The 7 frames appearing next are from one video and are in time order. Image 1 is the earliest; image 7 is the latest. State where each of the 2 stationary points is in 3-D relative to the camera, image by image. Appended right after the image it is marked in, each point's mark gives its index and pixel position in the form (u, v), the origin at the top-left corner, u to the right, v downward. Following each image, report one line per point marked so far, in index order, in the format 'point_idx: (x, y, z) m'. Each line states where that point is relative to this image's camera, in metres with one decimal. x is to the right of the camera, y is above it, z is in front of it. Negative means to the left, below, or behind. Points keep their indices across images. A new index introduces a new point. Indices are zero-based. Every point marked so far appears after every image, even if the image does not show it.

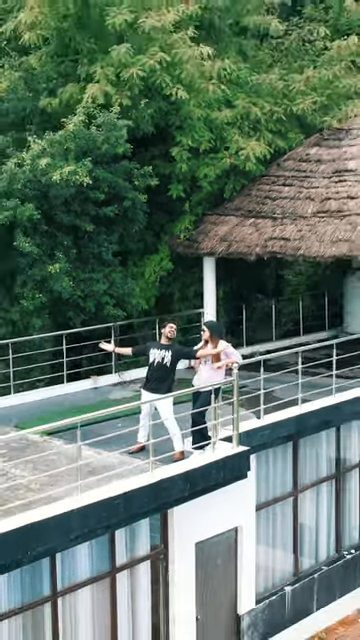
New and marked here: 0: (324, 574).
0: (+0.8, -1.5, +5.3) m
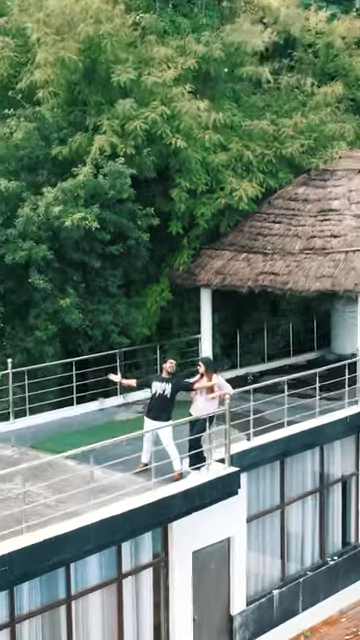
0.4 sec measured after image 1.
0: (+0.8, -1.6, +5.9) m
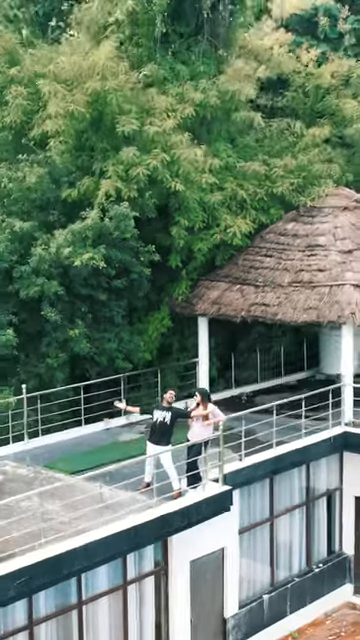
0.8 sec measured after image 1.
0: (+0.8, -1.8, +6.5) m
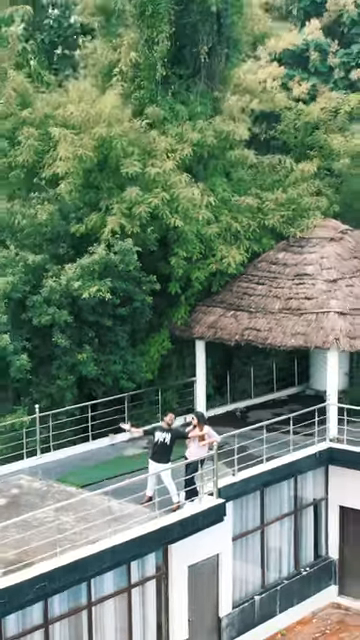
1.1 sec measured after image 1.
0: (+0.8, -2.0, +7.1) m
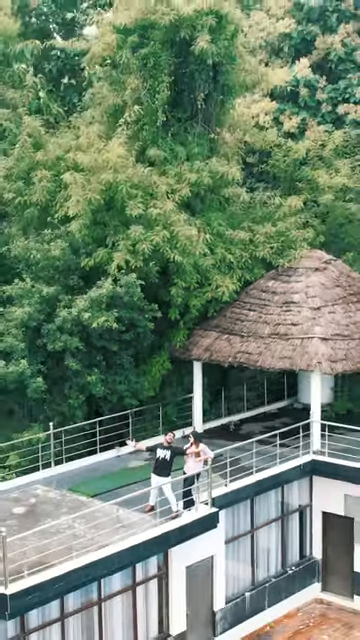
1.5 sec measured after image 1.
0: (+0.8, -2.3, +7.9) m
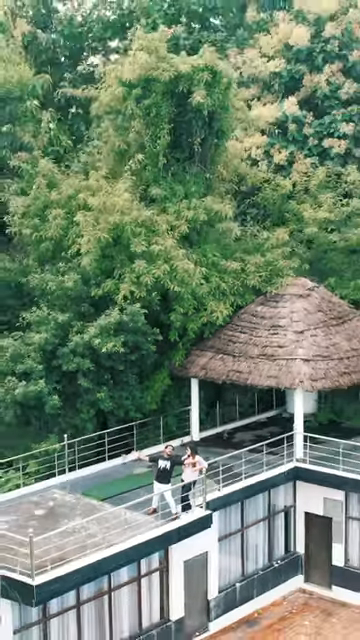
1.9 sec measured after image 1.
0: (+0.8, -2.5, +9.0) m
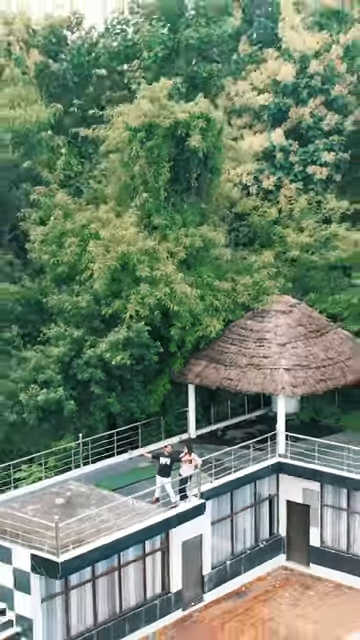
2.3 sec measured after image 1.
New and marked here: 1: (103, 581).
0: (+0.8, -2.7, +10.6) m
1: (-0.7, -2.5, +8.9) m
